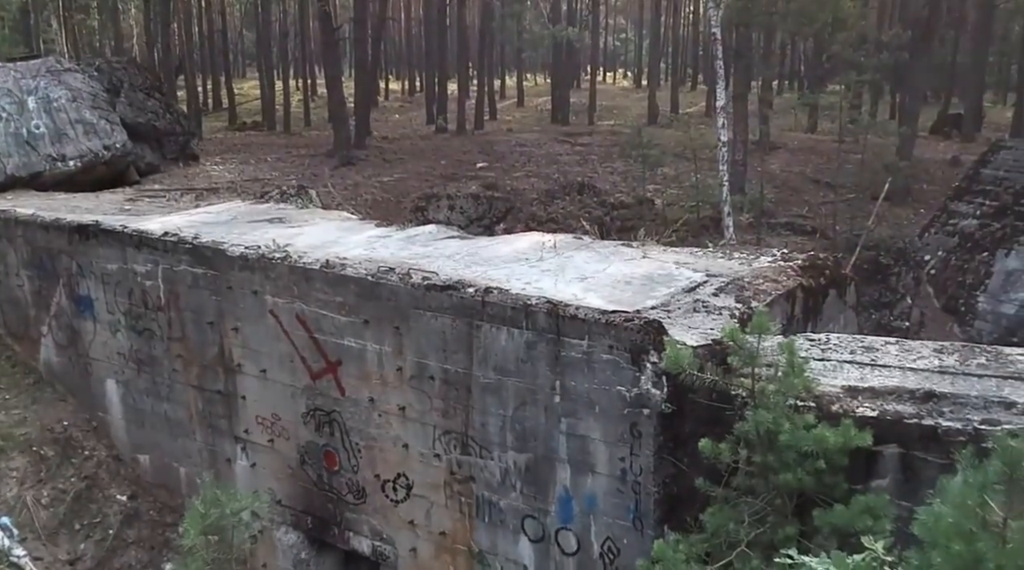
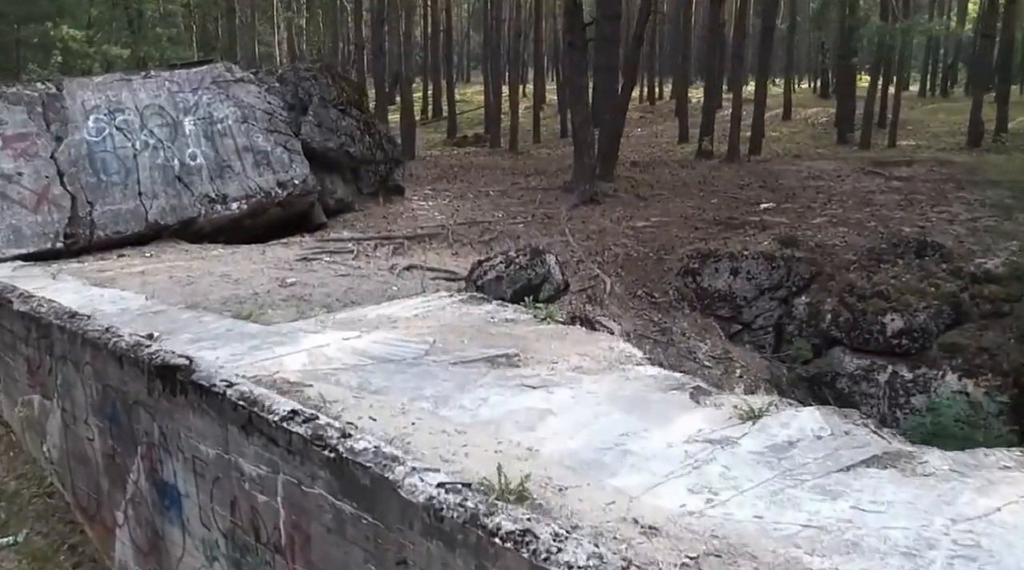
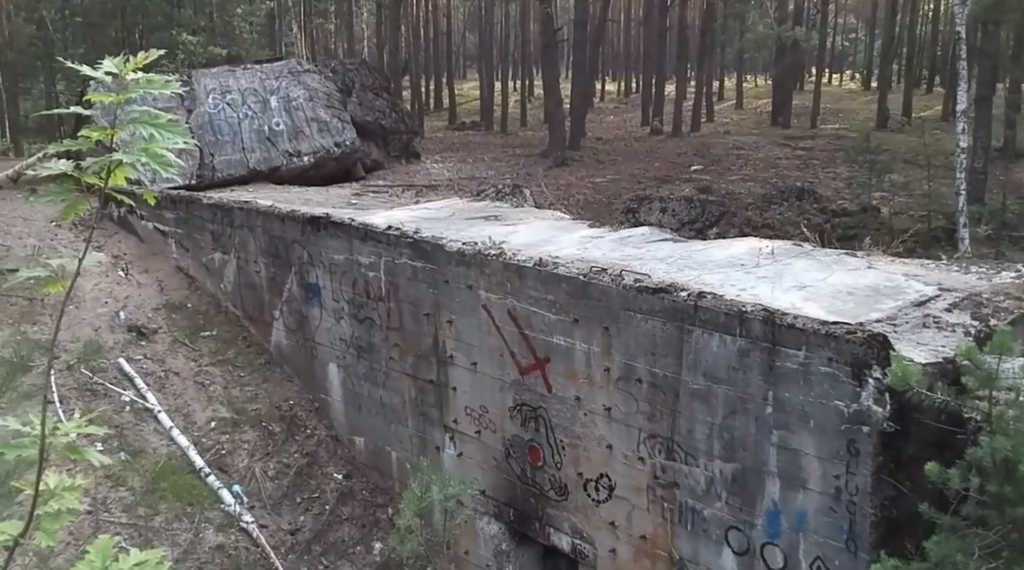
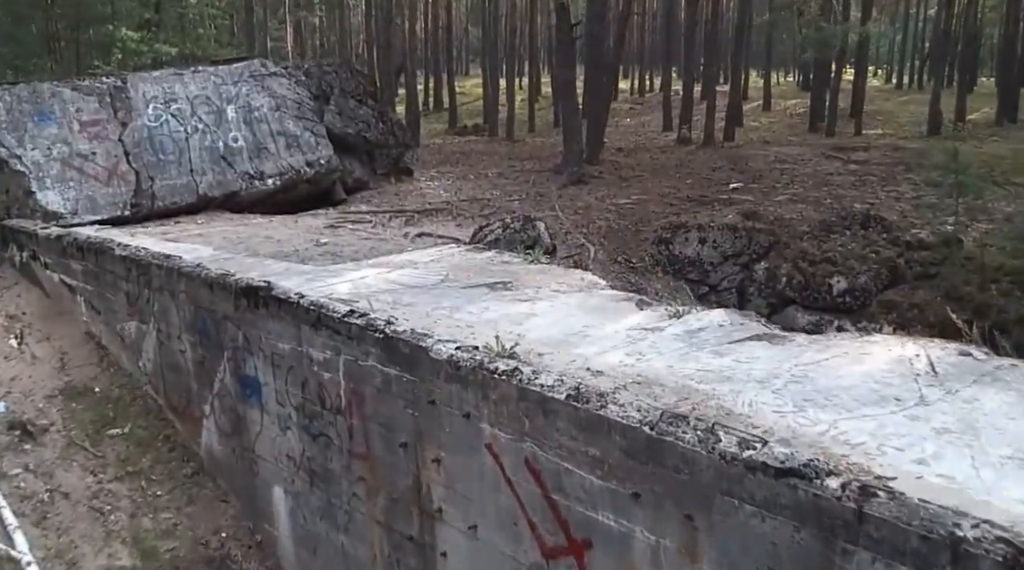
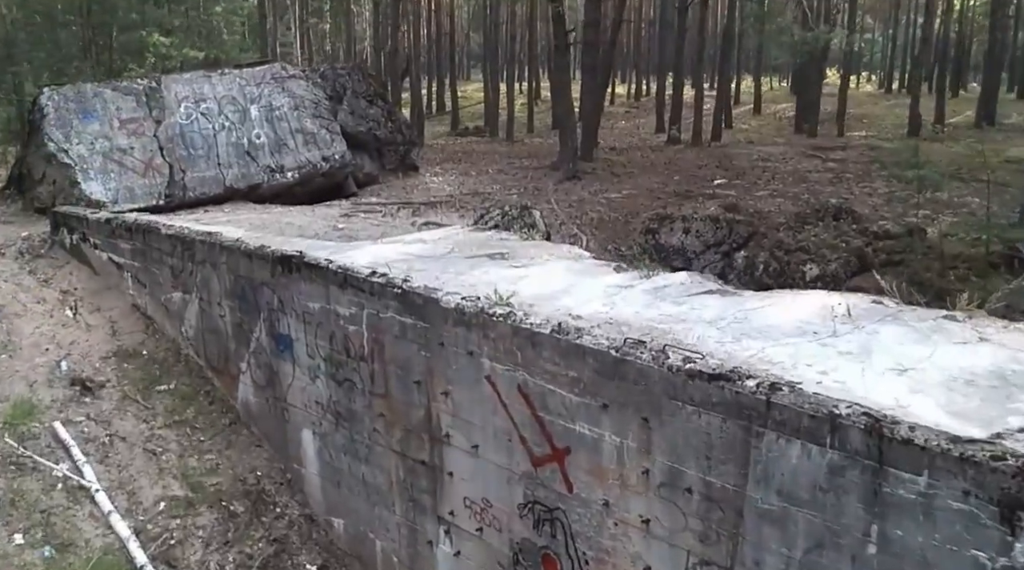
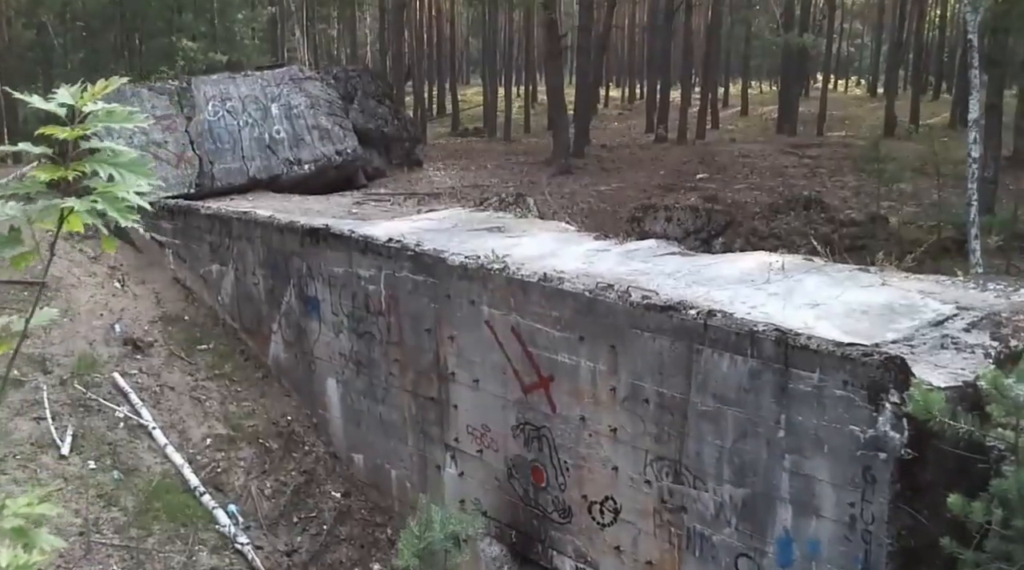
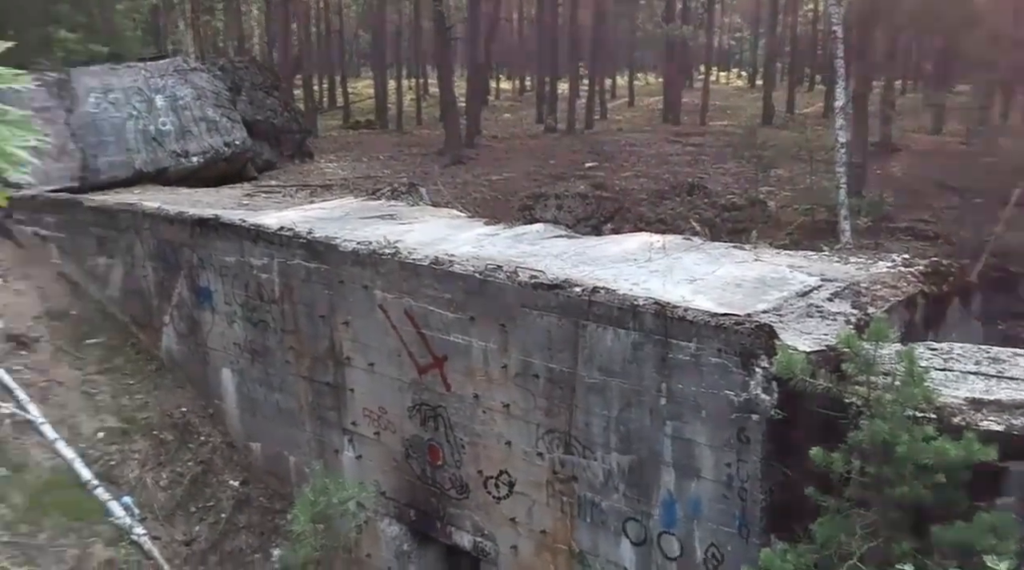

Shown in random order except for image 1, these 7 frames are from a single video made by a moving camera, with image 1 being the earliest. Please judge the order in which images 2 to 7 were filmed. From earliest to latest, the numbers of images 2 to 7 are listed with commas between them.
7, 3, 6, 5, 4, 2
